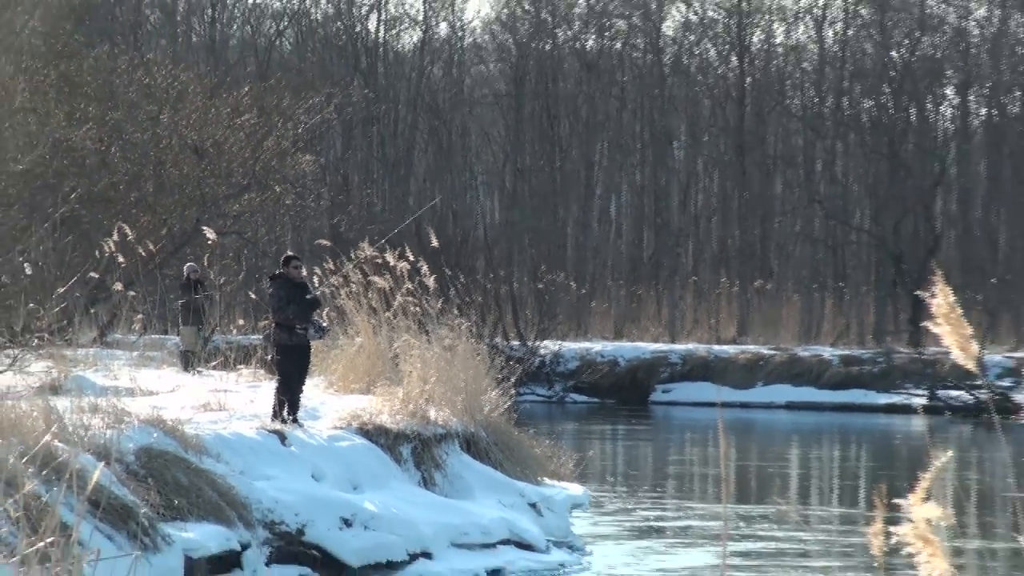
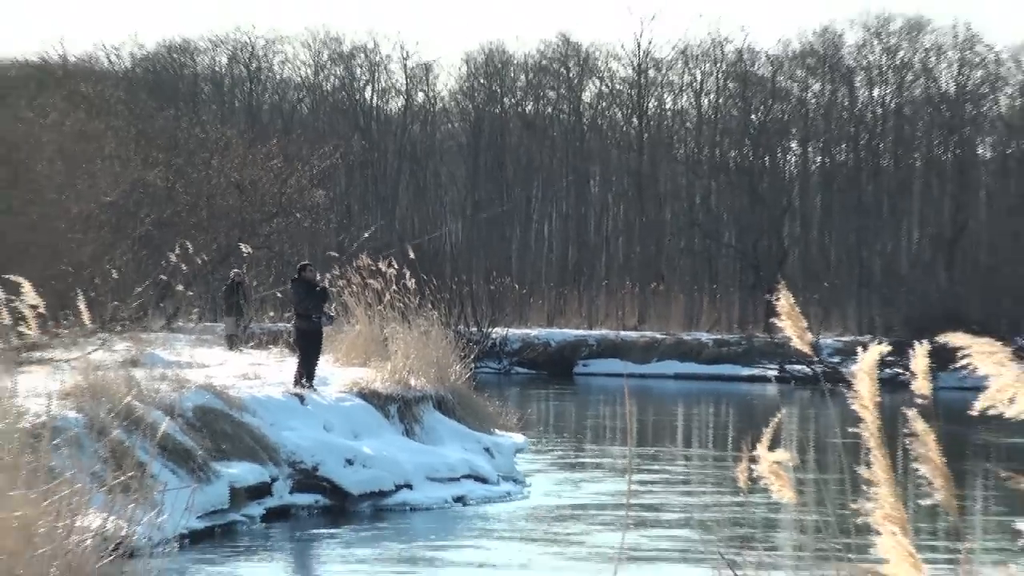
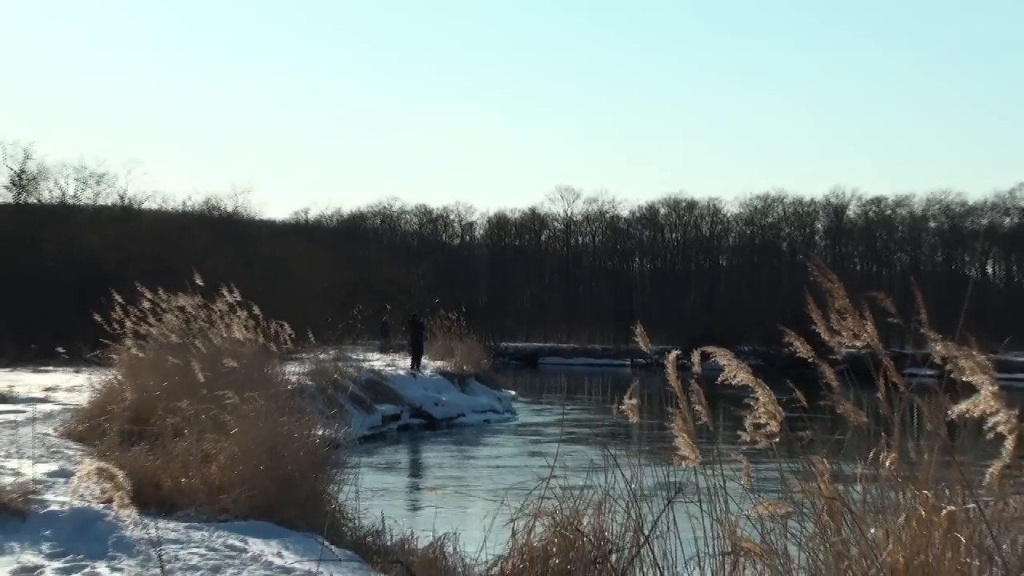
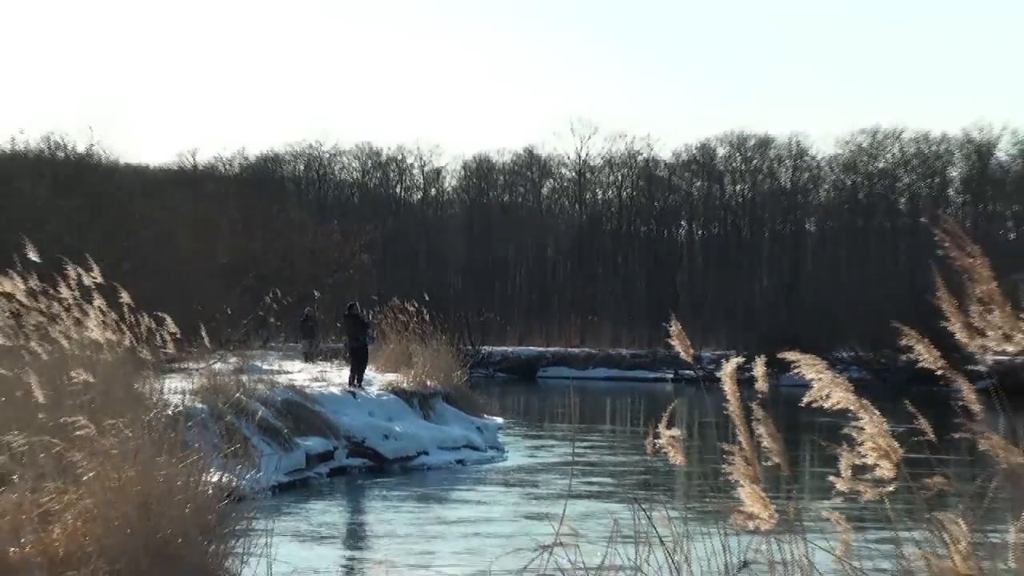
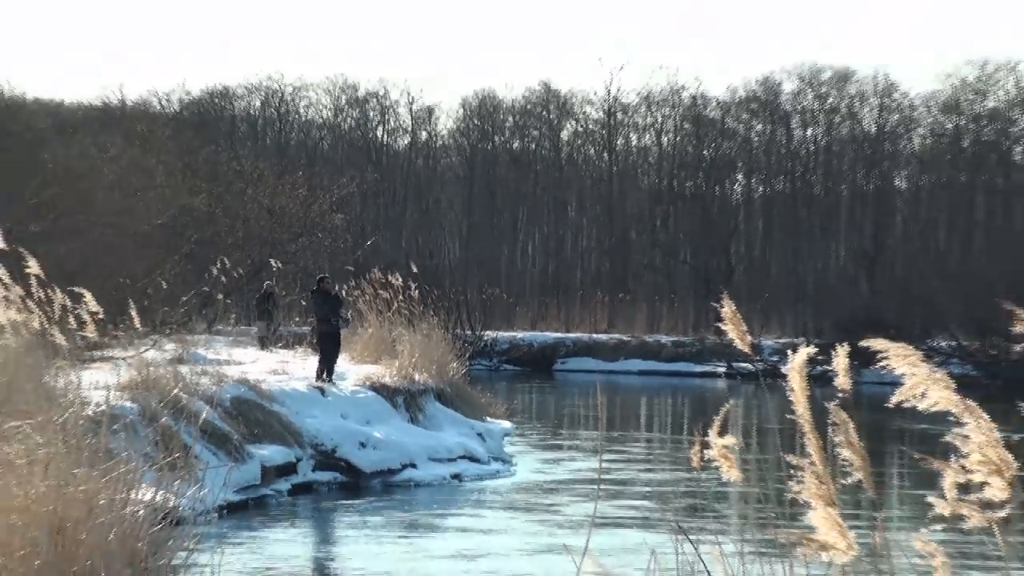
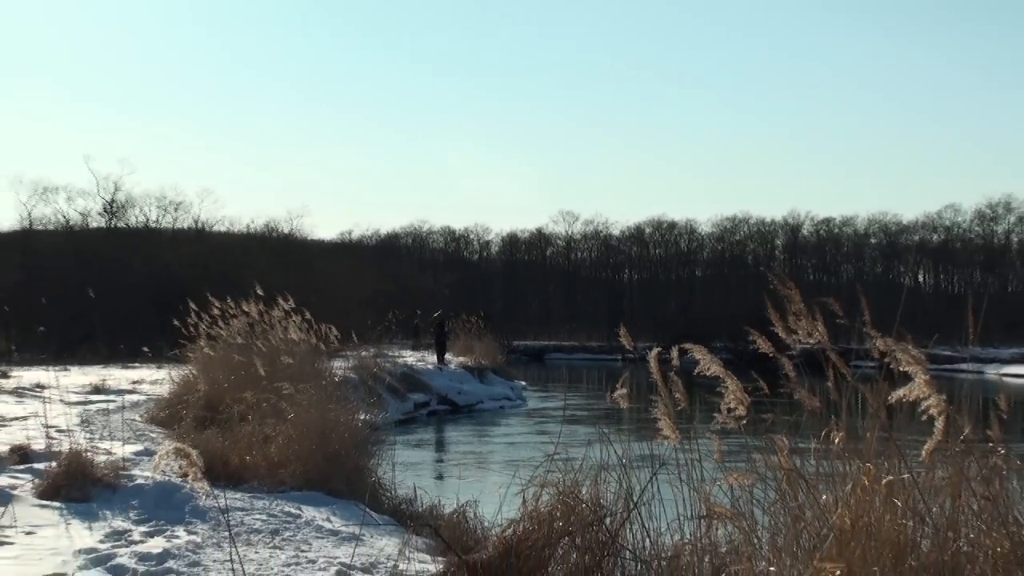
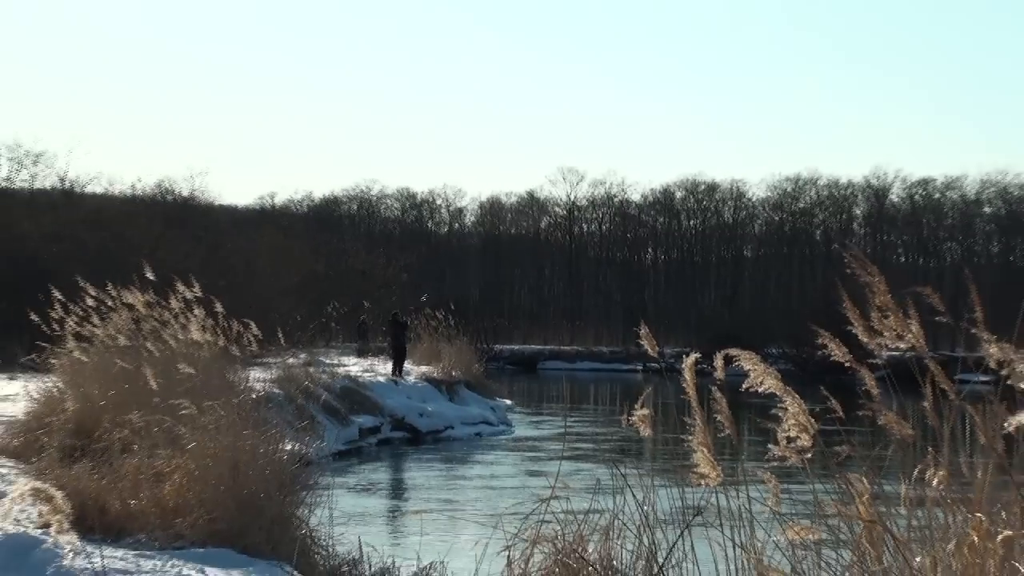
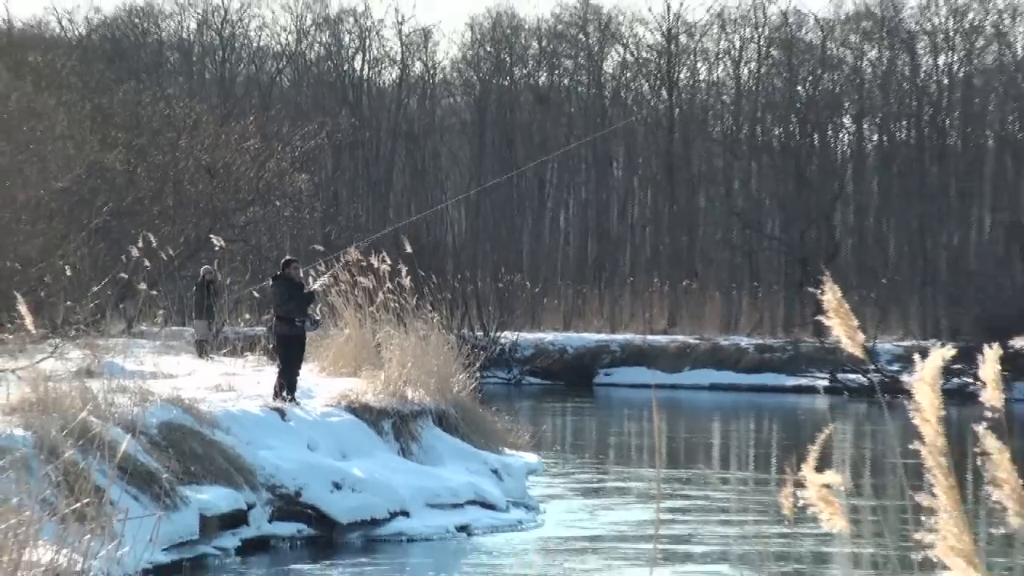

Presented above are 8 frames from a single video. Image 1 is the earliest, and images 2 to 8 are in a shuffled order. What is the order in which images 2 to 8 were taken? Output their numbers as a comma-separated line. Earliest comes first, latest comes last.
8, 2, 5, 4, 7, 3, 6
